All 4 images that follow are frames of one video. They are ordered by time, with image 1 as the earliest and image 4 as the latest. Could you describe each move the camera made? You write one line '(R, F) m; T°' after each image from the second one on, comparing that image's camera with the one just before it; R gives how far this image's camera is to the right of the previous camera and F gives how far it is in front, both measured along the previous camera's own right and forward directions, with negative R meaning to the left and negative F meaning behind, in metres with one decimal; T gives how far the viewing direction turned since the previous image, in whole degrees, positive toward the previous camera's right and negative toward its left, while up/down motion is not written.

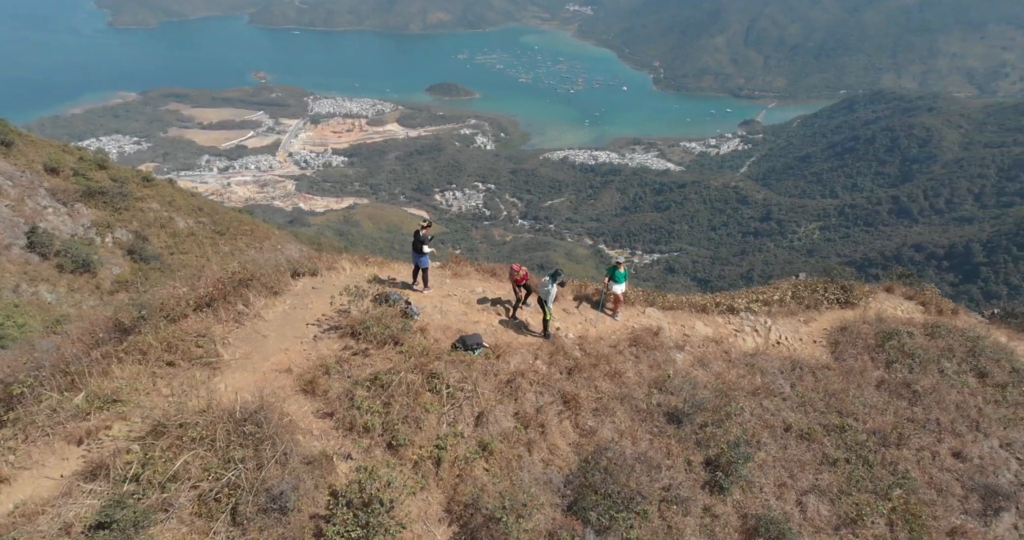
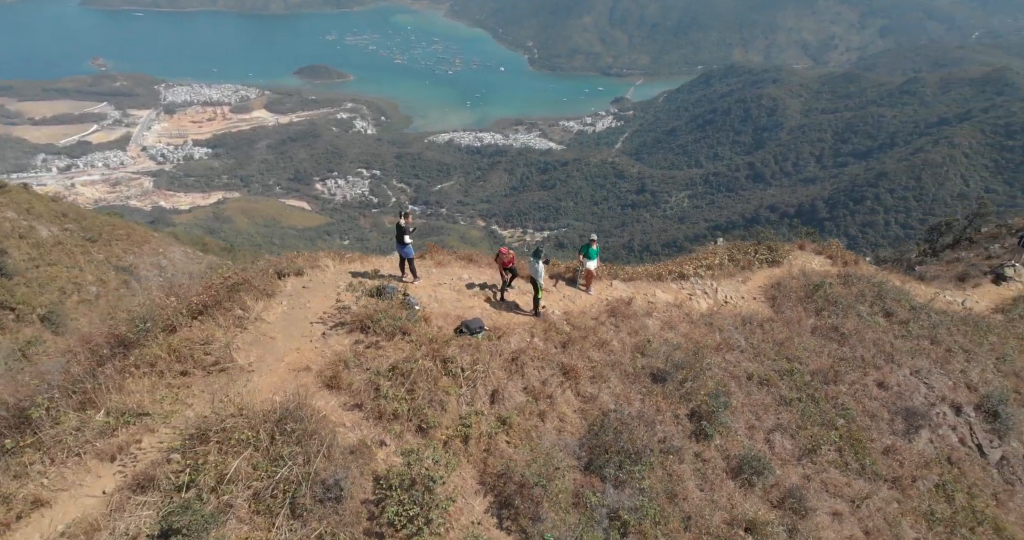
(-1.2, -0.3) m; +9°
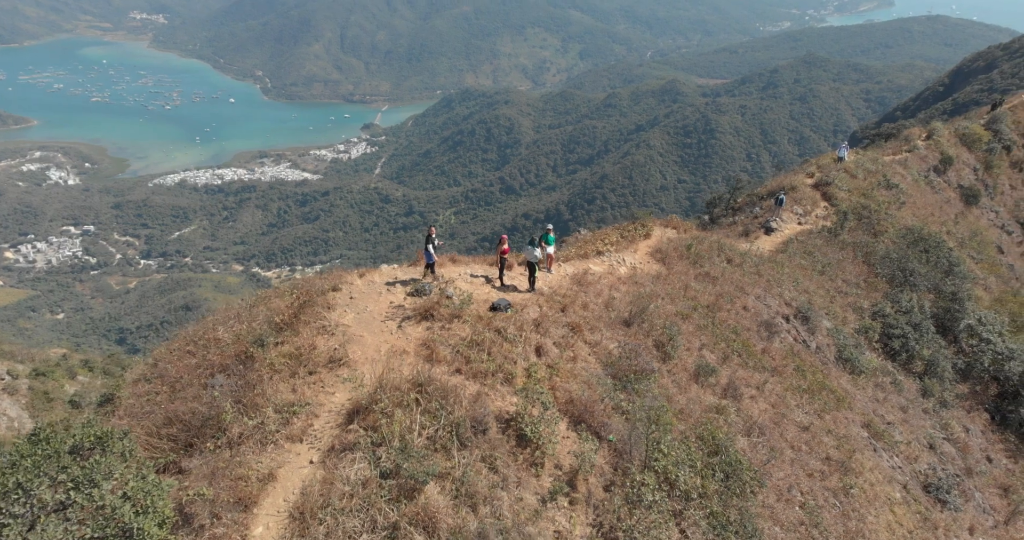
(-3.5, -1.6) m; +19°
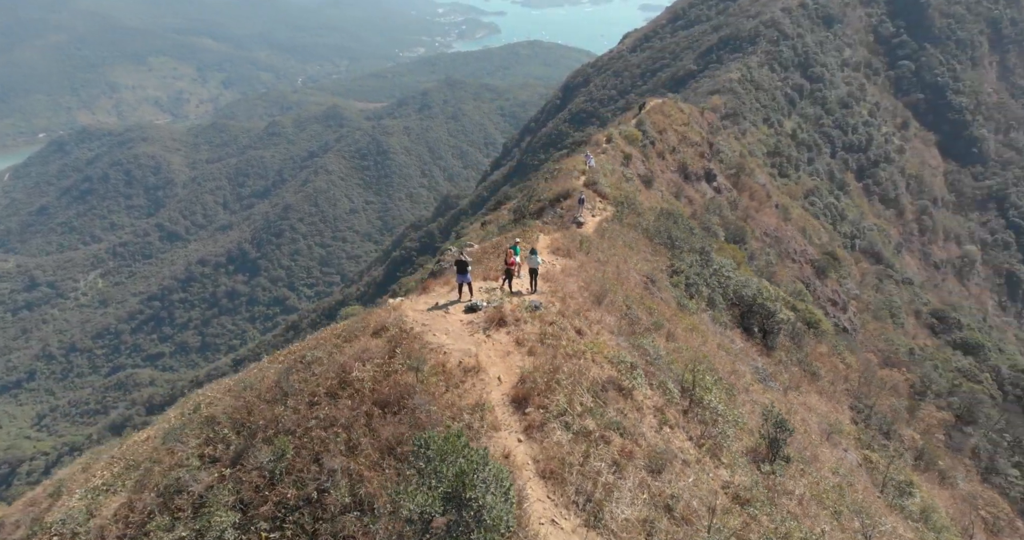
(-5.4, -0.7) m; +25°
